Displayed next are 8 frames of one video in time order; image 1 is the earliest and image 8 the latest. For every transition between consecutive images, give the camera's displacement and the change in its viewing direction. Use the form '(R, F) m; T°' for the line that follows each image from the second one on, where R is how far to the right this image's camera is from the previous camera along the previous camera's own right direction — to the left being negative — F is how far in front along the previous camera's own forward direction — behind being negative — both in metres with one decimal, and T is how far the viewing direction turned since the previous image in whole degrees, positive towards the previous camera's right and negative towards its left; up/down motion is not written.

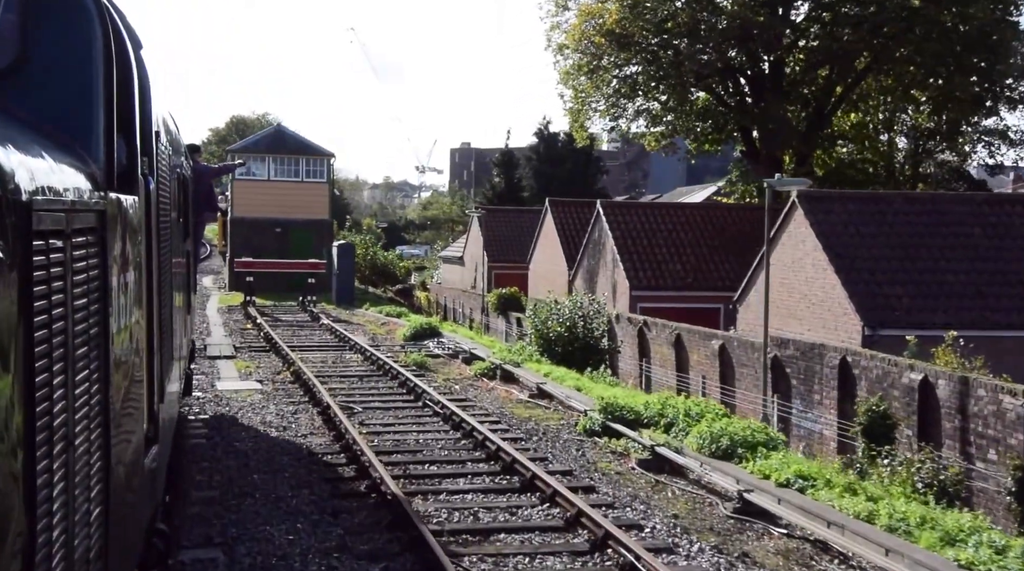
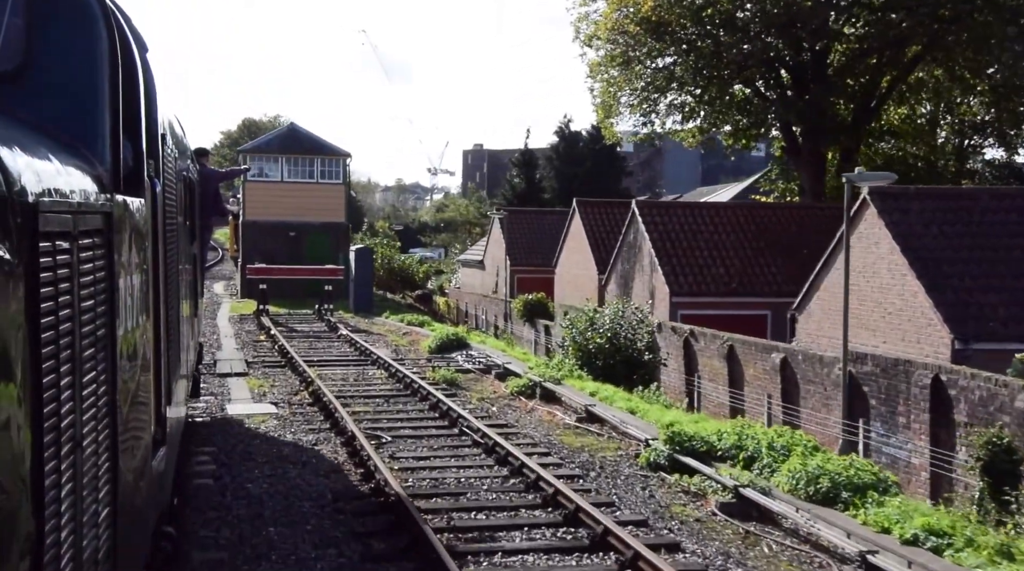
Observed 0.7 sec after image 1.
(-0.3, +1.4) m; -1°
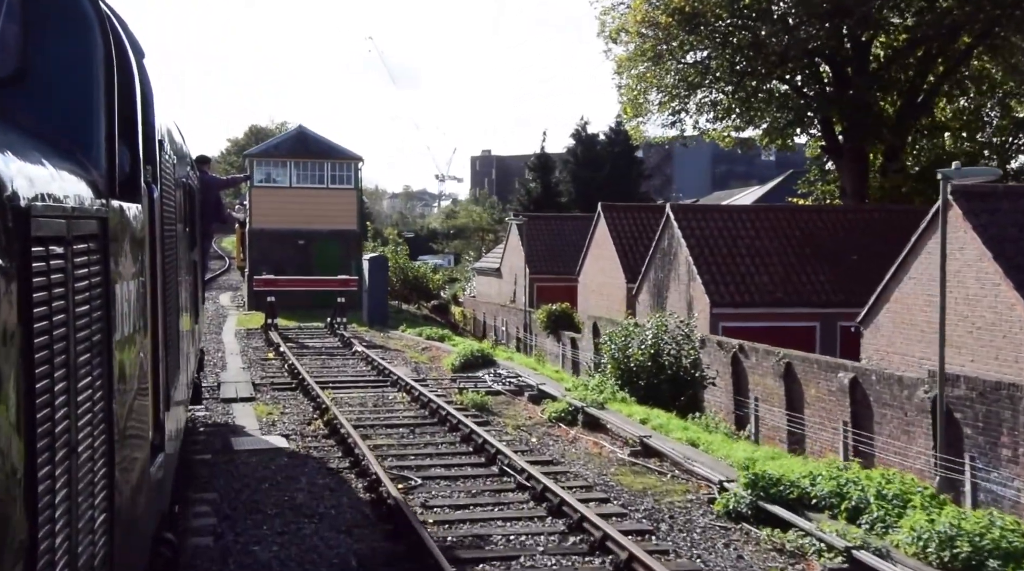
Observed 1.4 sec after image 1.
(-0.3, +1.4) m; 0°
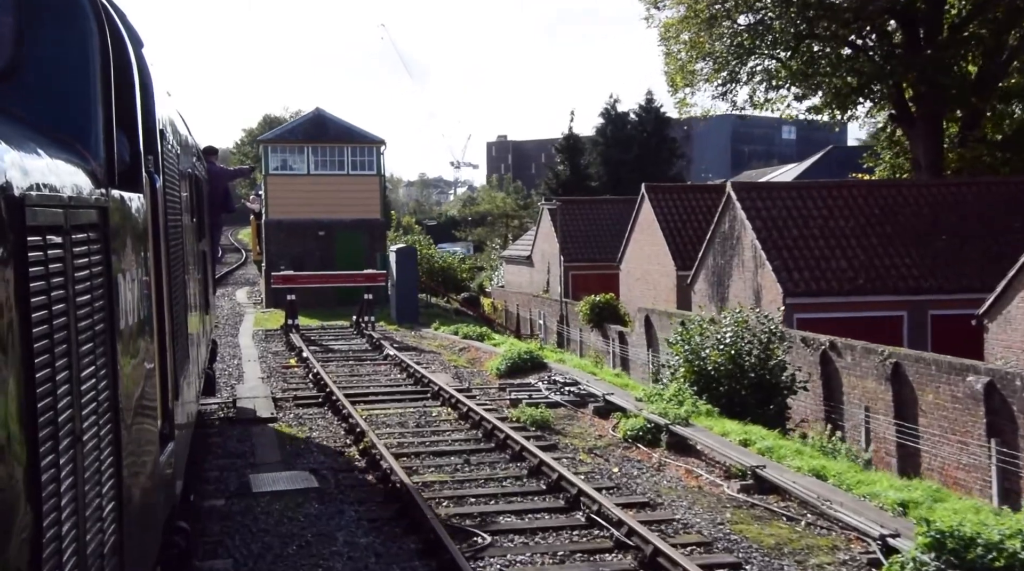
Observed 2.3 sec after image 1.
(-0.4, +2.0) m; -1°
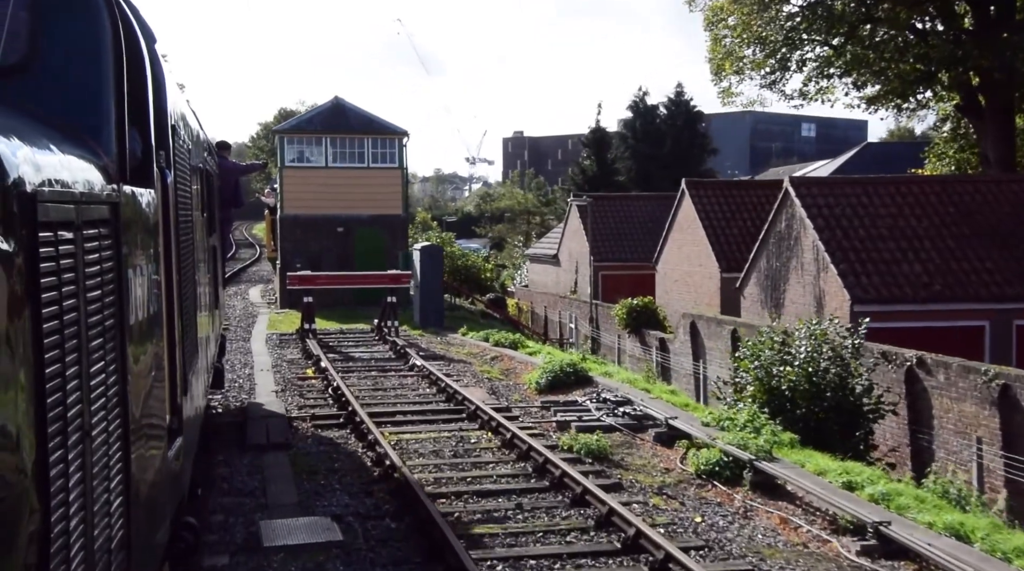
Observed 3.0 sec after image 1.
(-0.3, +1.5) m; -1°
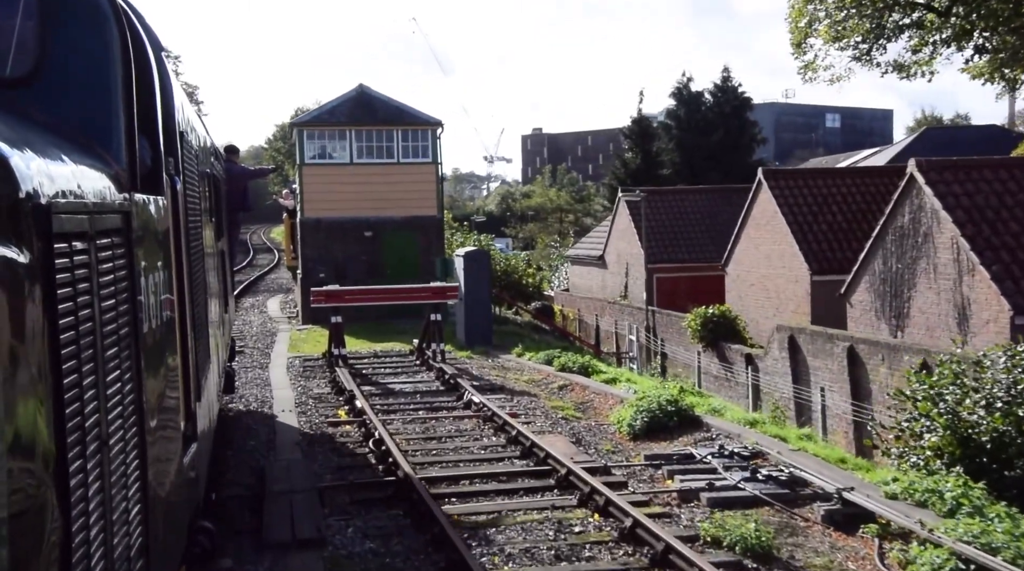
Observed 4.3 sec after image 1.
(-0.6, +2.8) m; -1°
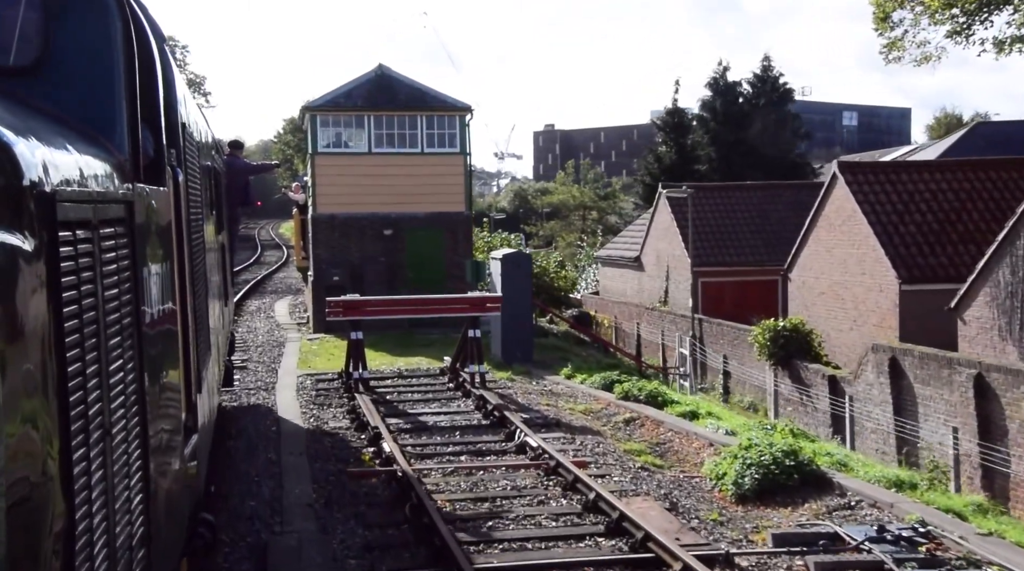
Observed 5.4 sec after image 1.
(-0.5, +2.4) m; 0°
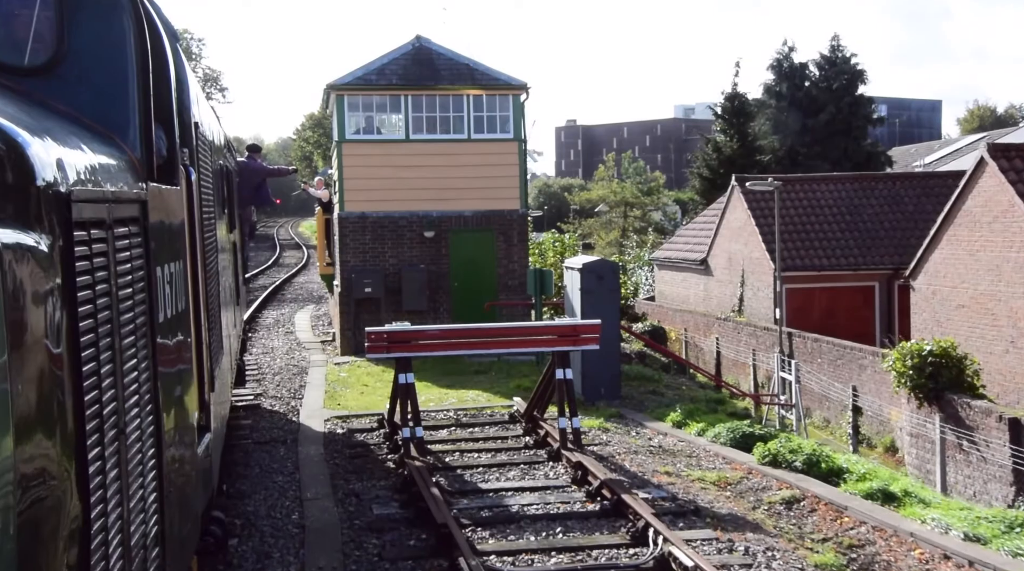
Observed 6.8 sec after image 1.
(-0.7, +3.2) m; -1°
